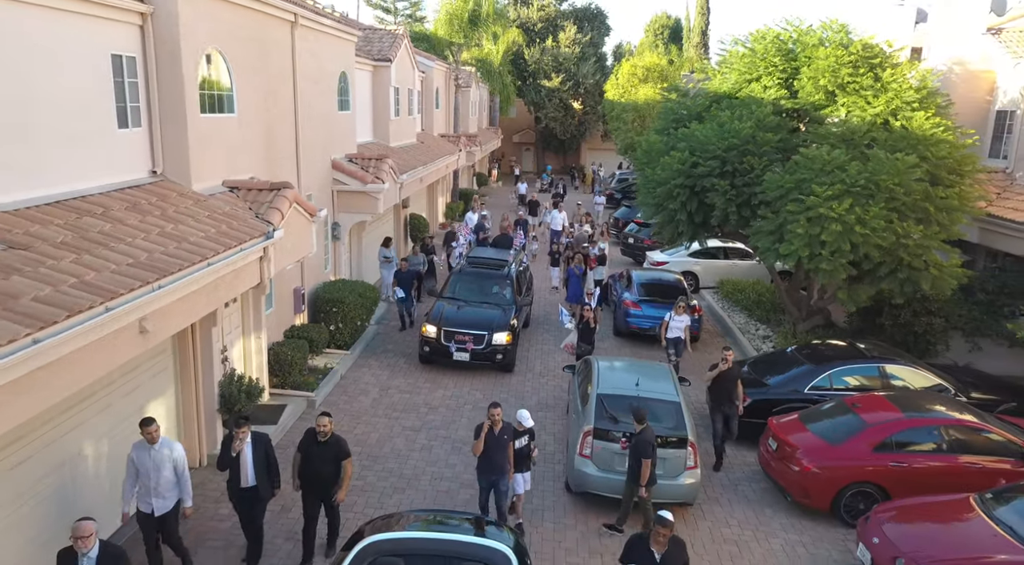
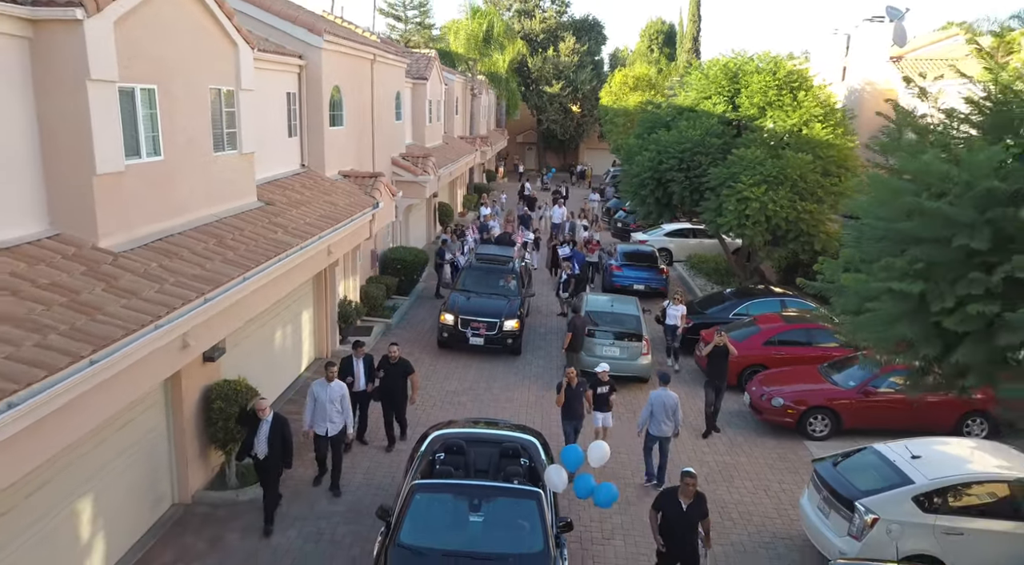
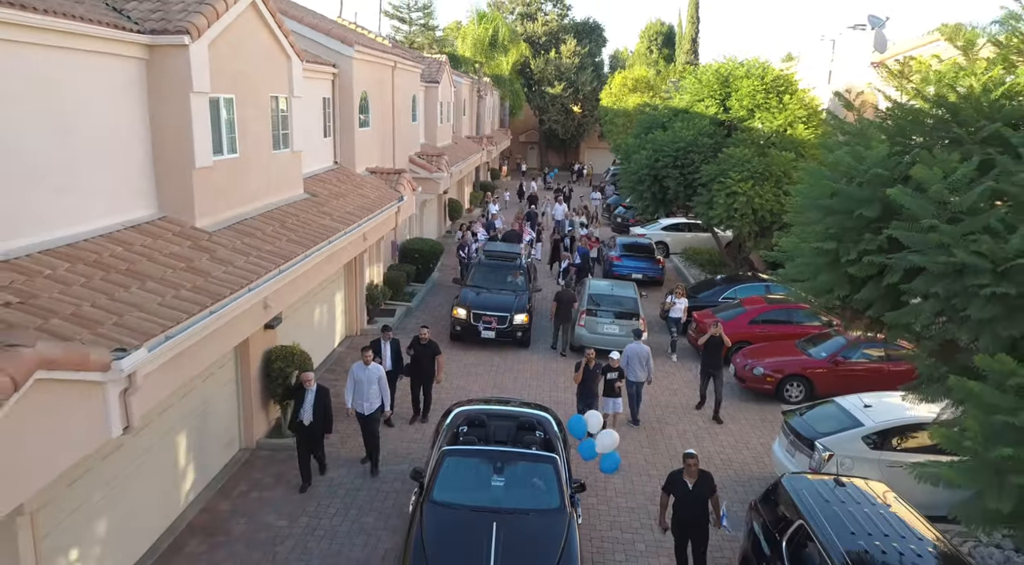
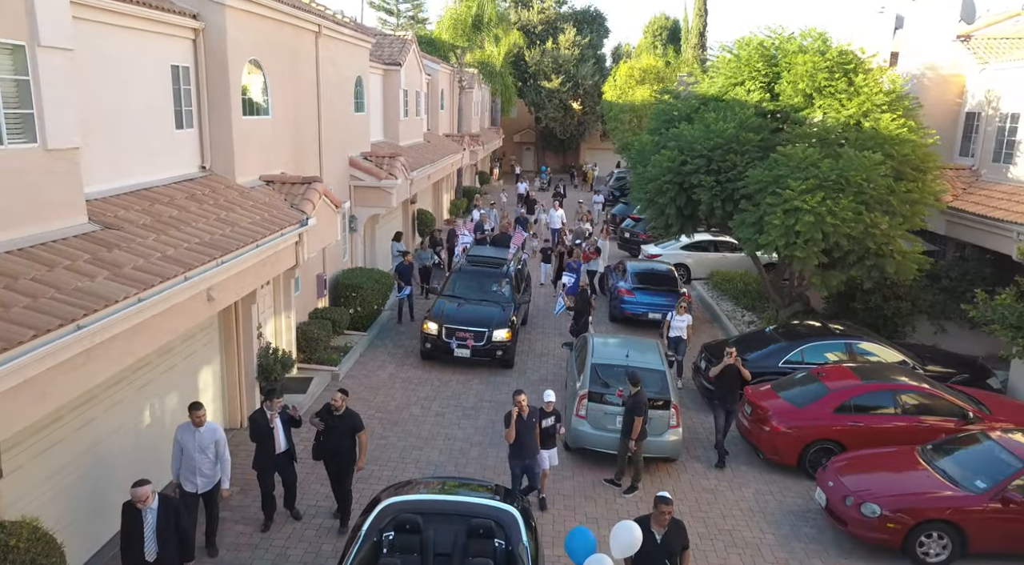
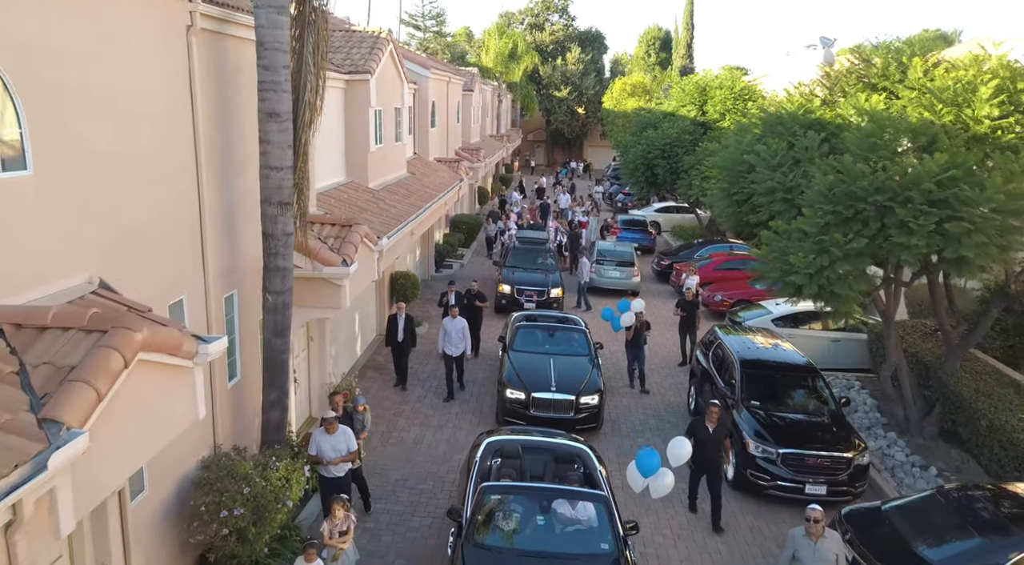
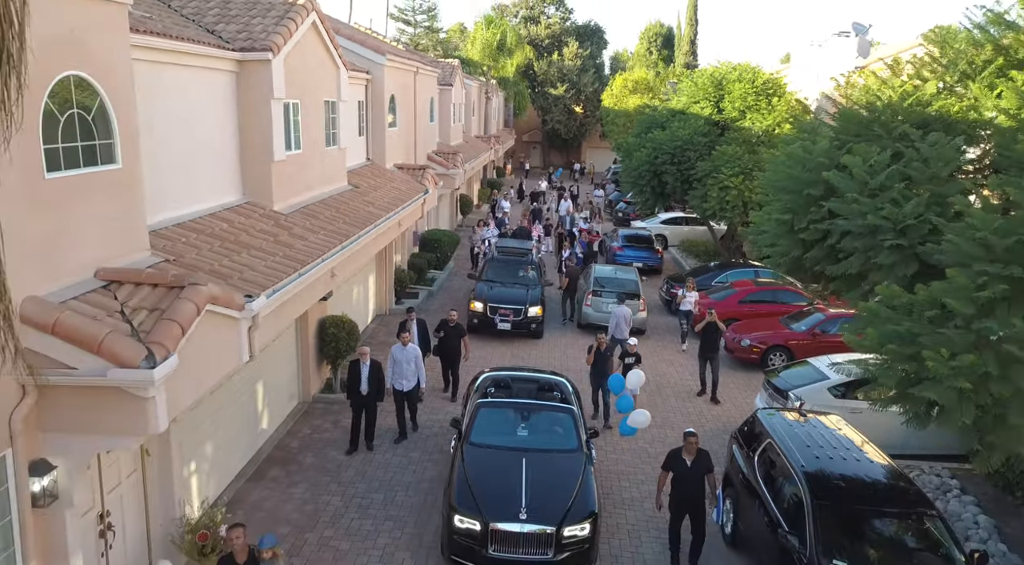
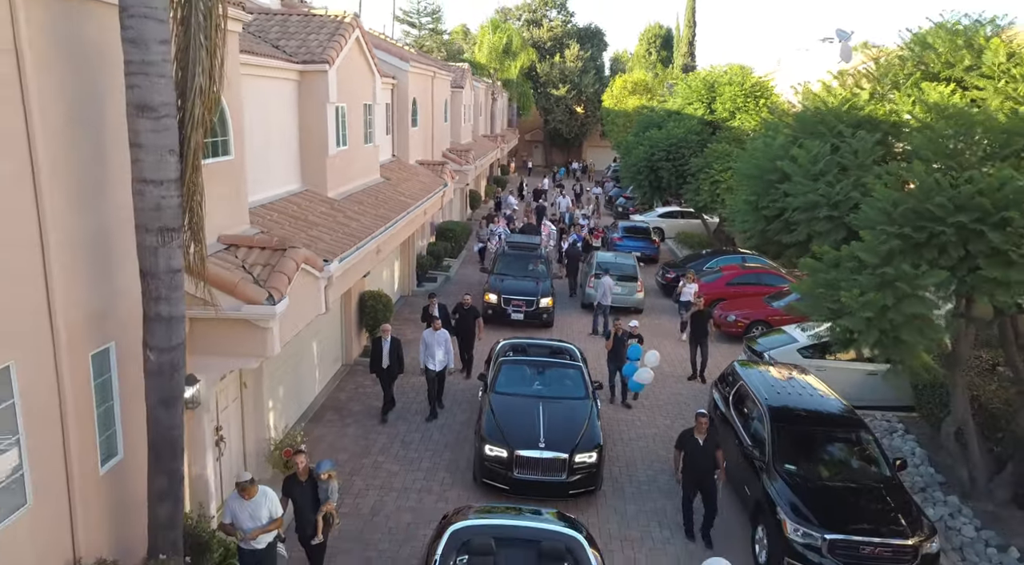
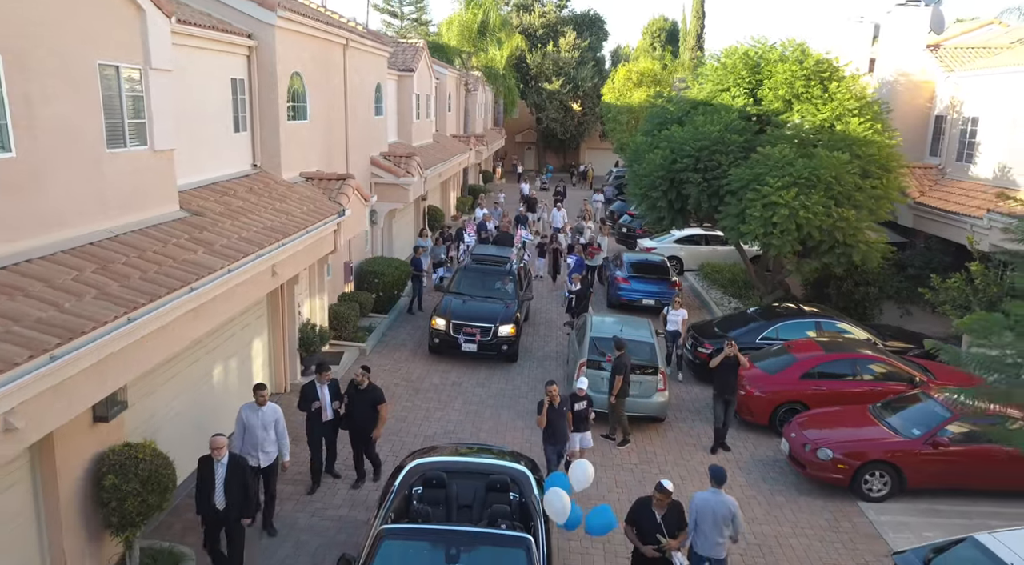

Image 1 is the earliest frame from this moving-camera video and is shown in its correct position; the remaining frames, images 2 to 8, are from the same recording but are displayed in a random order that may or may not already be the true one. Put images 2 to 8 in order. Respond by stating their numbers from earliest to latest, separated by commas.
4, 8, 2, 3, 6, 7, 5
